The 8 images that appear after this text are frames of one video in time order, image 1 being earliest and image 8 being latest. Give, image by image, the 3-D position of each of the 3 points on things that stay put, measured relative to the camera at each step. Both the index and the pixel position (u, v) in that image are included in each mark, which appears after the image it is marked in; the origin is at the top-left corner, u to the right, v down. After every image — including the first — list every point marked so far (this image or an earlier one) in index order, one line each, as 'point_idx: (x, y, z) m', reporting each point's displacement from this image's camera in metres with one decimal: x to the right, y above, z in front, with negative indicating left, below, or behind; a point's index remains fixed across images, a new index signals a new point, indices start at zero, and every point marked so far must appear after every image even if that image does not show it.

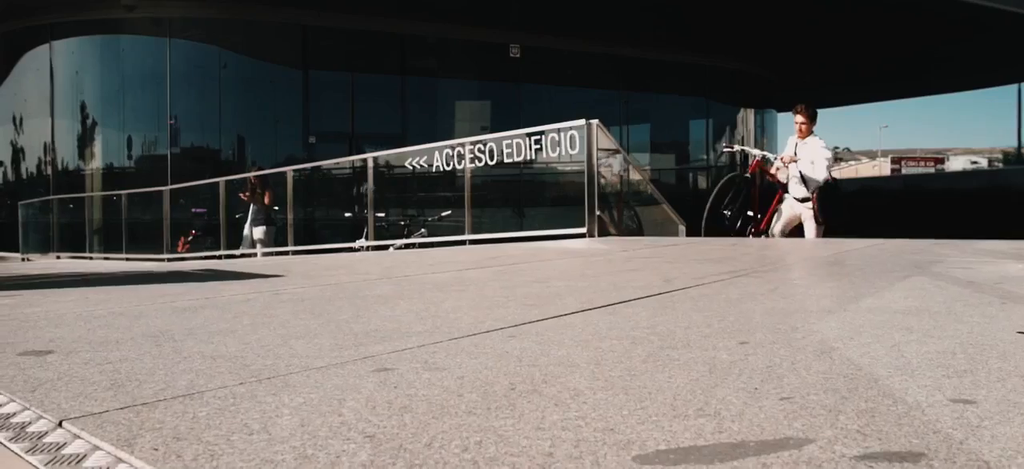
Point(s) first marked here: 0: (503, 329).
0: (0.0, -0.4, +3.1) m
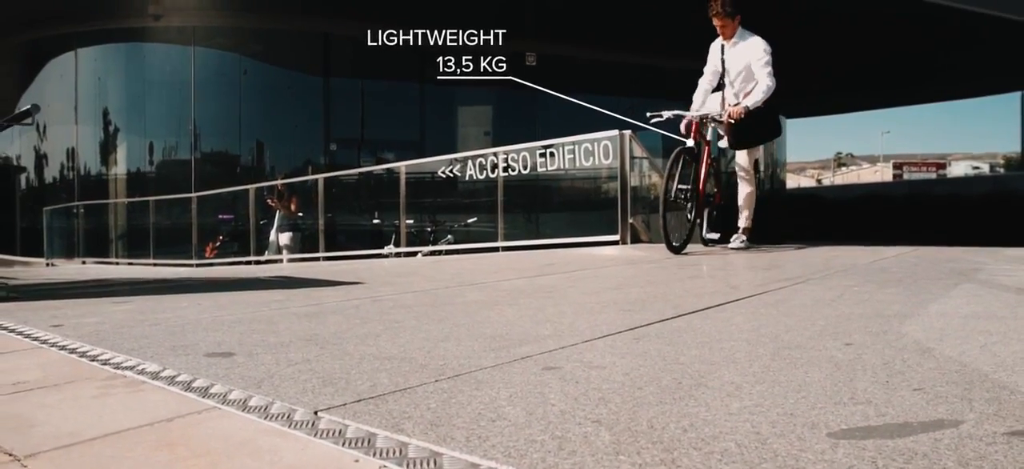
0: (+0.5, -0.4, +3.5) m
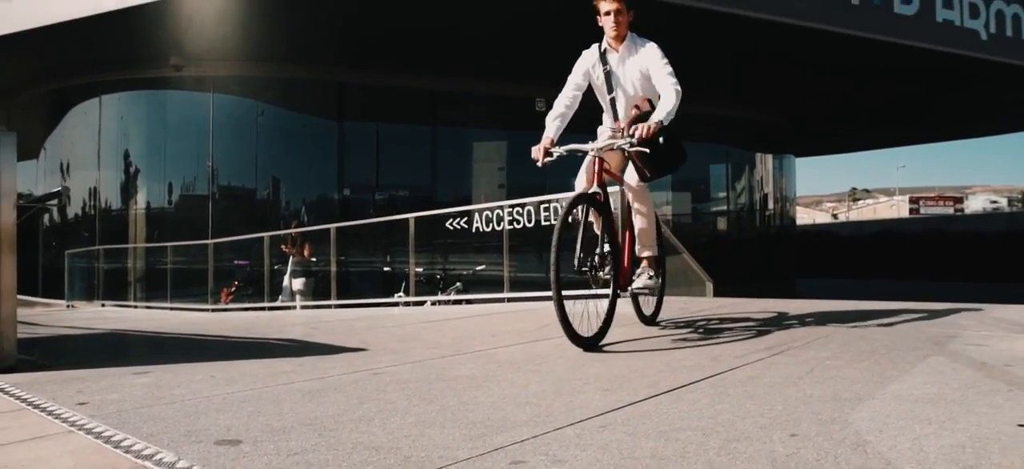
0: (+0.4, -0.9, +3.8) m
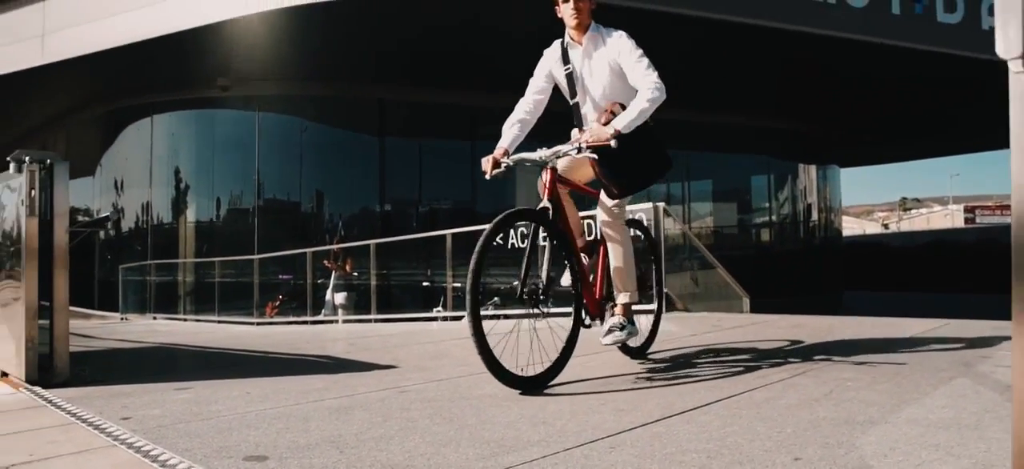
0: (+0.4, -1.0, +3.9) m
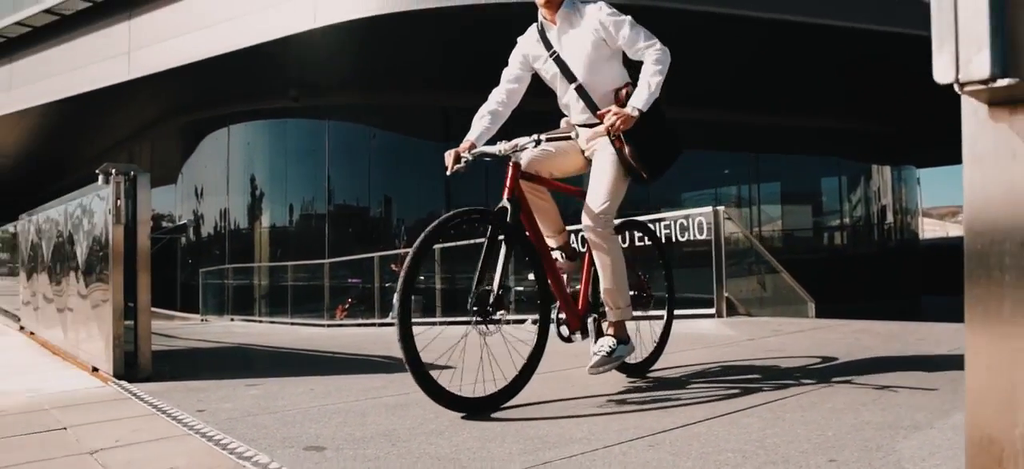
0: (+0.7, -1.0, +4.1) m
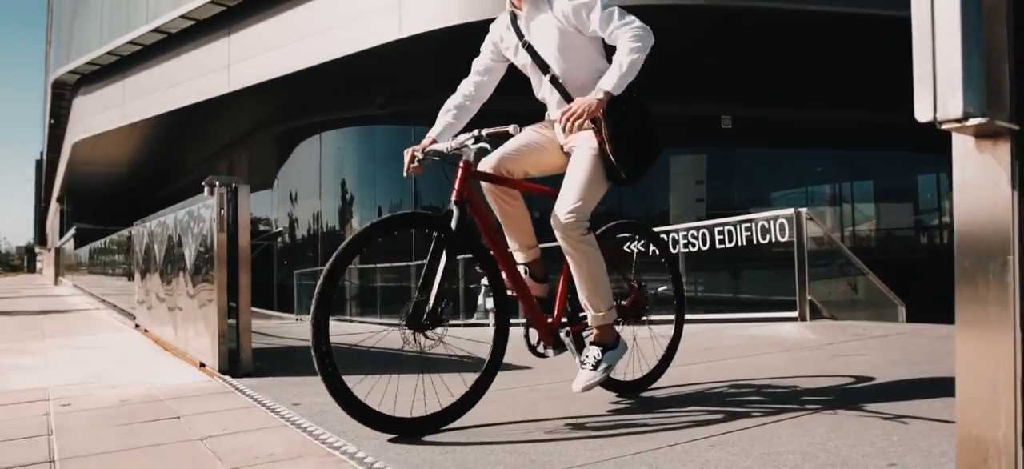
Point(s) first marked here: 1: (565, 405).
0: (+1.0, -1.1, +4.3) m
1: (+0.4, -1.1, +5.3) m
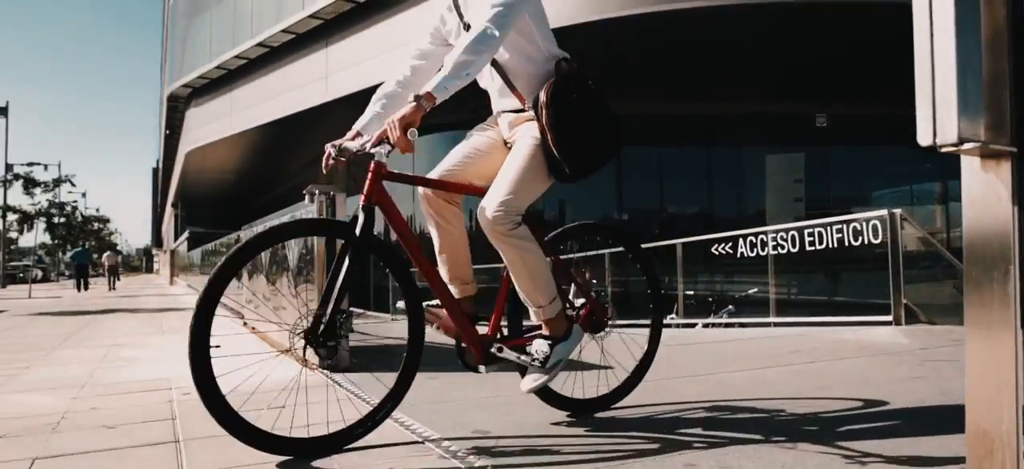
0: (+1.4, -1.1, +4.4) m
1: (+0.9, -1.1, +5.5) m
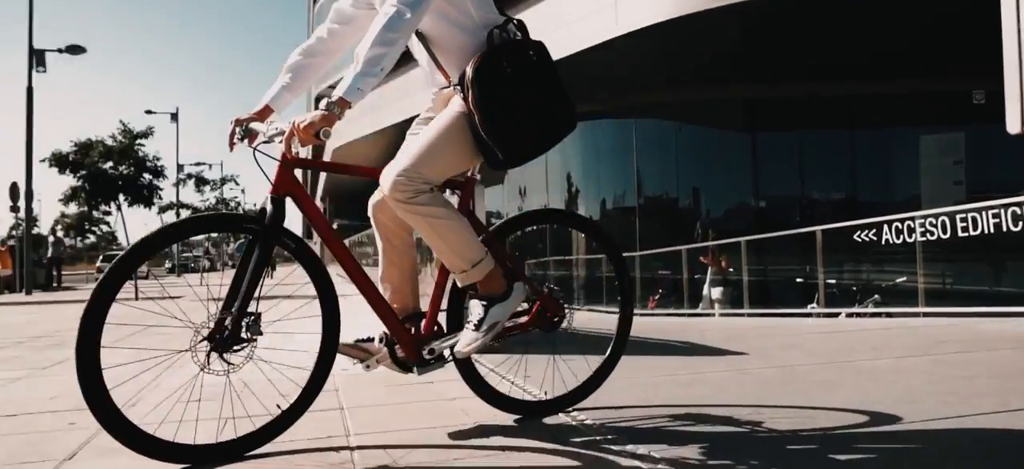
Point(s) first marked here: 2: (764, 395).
0: (+2.1, -1.0, +4.4) m
1: (+1.8, -1.1, +5.5) m
2: (+1.5, -1.0, +5.1) m
